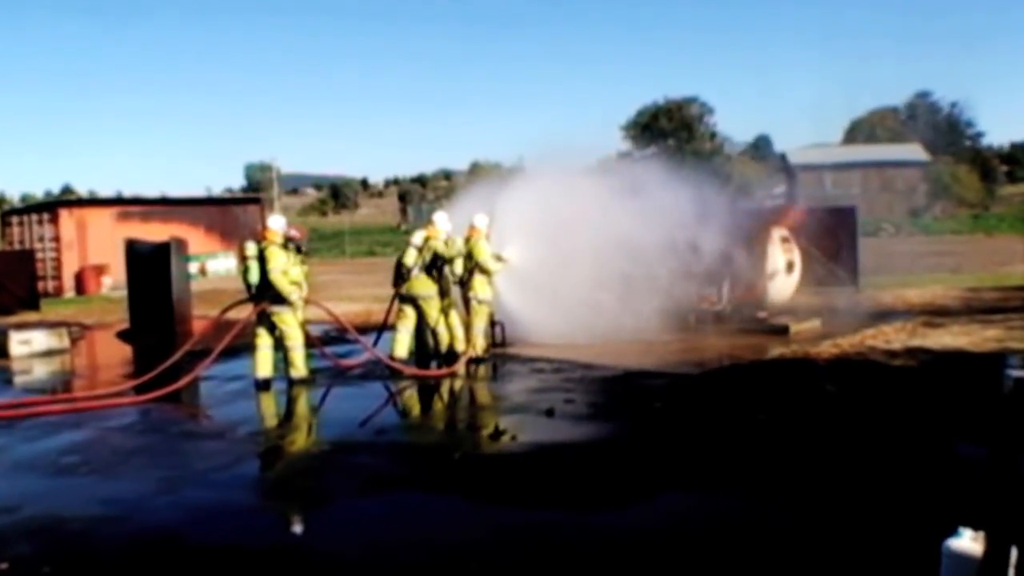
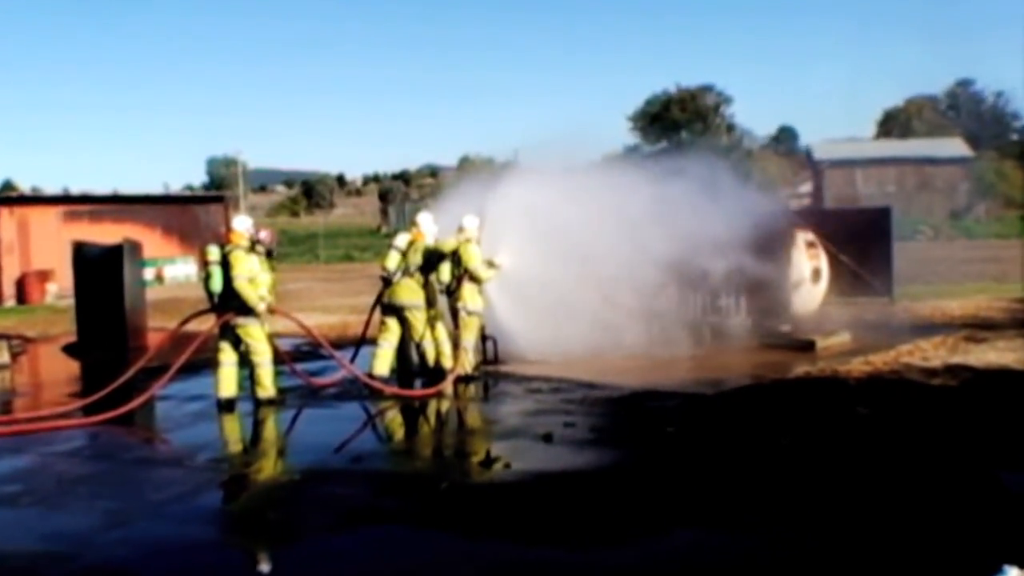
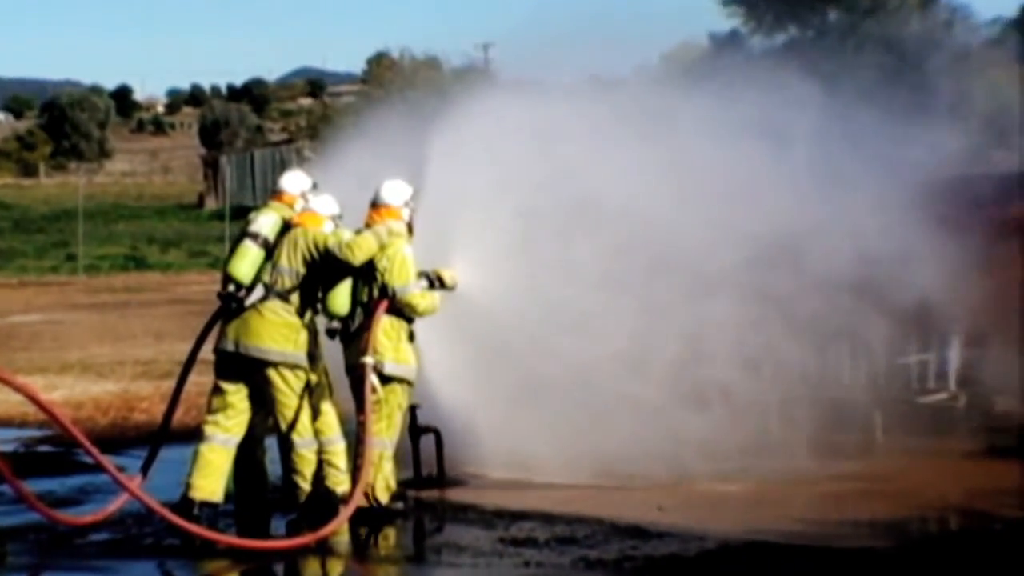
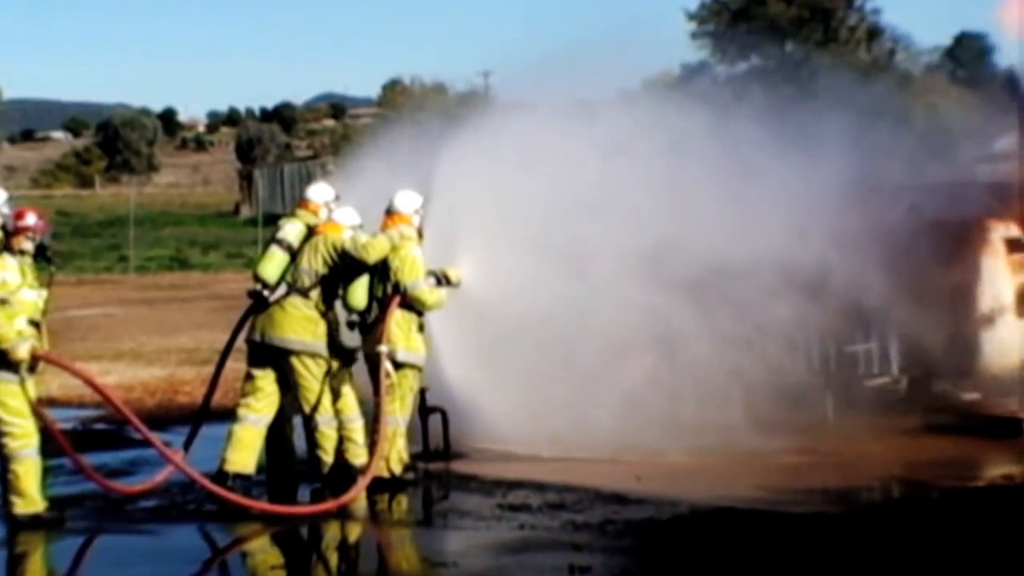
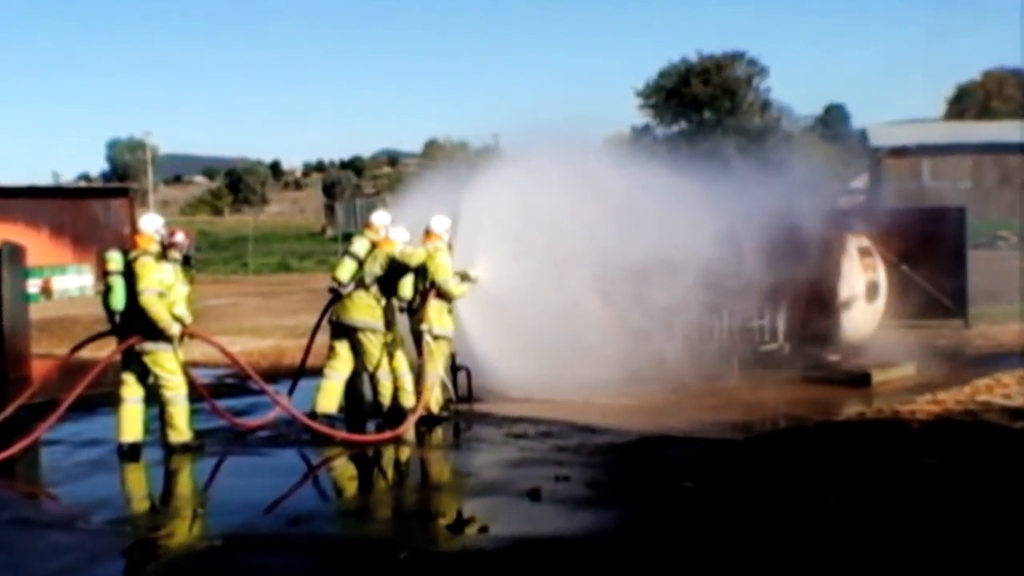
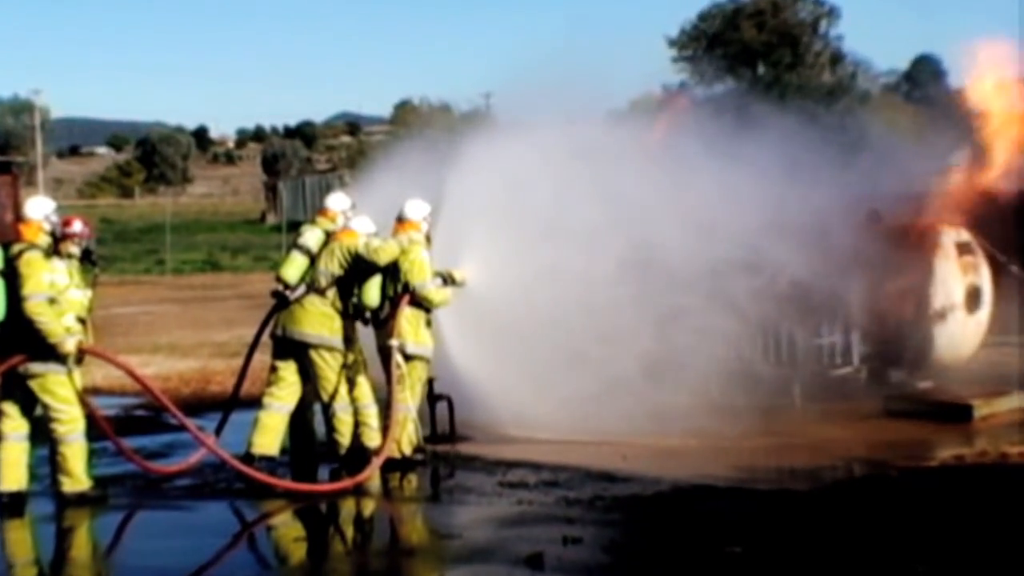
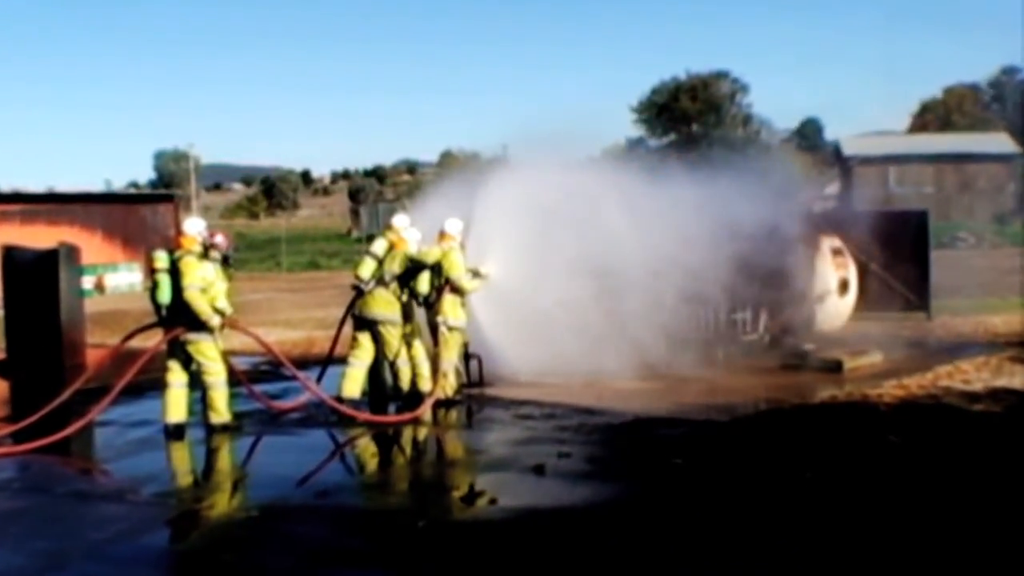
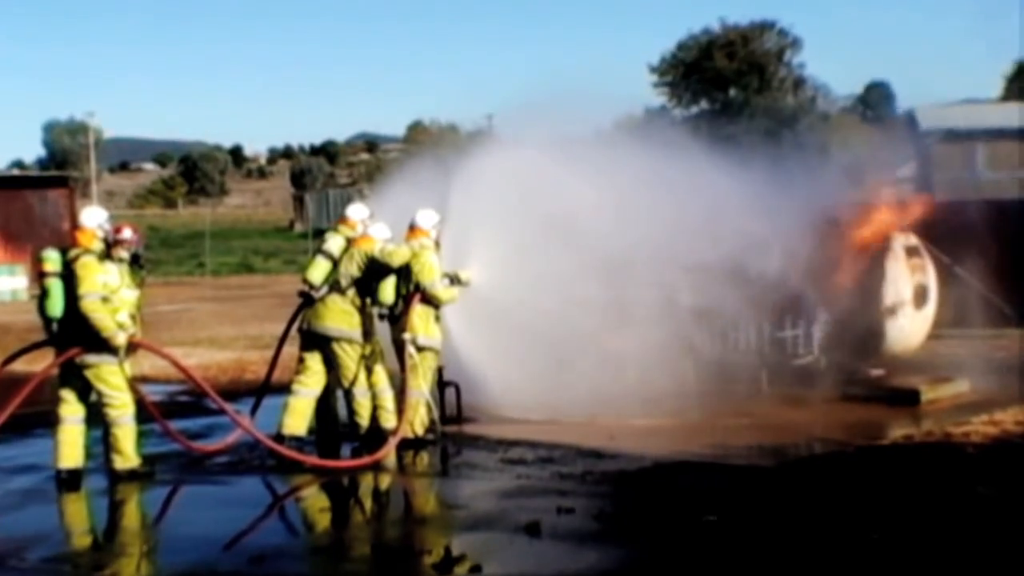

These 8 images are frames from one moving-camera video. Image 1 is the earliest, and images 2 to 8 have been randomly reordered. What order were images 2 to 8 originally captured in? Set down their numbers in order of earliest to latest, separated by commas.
2, 7, 5, 8, 6, 4, 3
